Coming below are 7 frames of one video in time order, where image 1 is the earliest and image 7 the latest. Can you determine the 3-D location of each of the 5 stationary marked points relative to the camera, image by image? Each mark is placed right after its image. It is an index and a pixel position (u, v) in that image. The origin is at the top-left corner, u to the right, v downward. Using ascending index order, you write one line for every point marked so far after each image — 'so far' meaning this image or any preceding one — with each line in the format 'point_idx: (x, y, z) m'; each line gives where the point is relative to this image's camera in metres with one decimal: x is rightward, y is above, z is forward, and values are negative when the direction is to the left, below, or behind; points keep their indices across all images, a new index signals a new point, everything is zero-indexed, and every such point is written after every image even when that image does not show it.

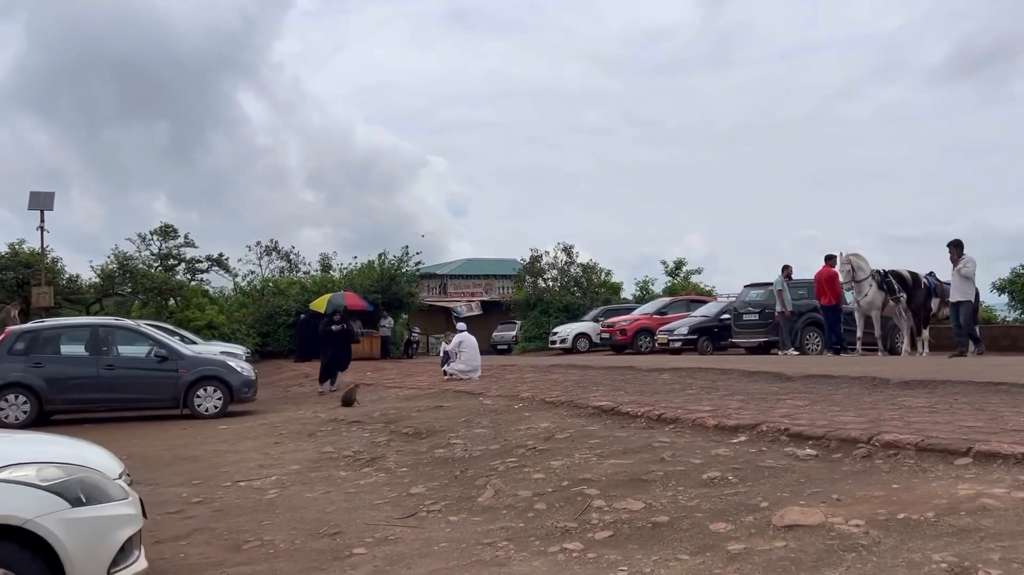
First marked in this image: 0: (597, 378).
0: (+1.5, -1.6, +15.1) m
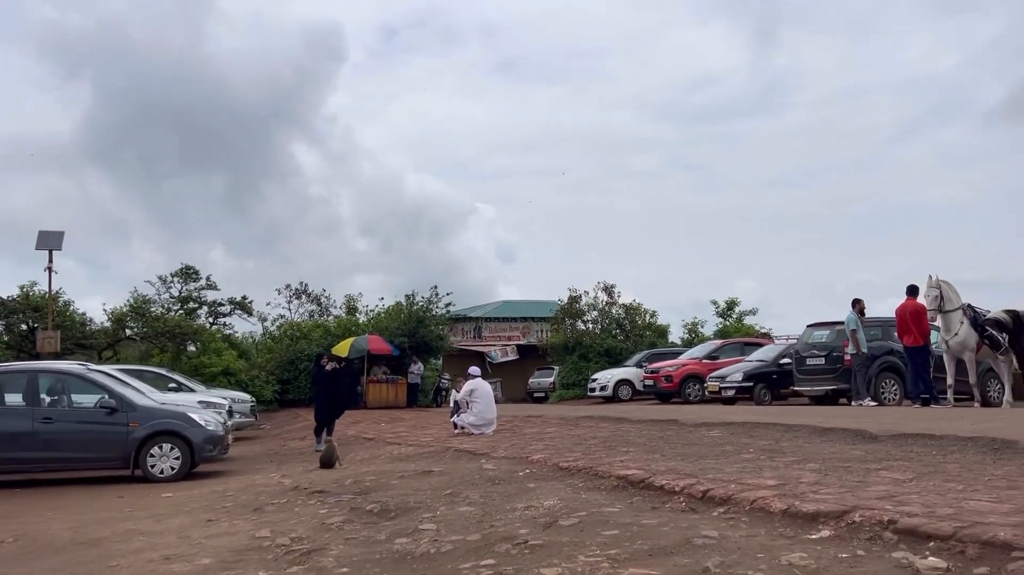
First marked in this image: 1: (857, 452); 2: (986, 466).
0: (+1.8, -2.2, +12.4) m
1: (+3.6, -1.7, +8.8) m
2: (+4.2, -1.6, +7.4) m
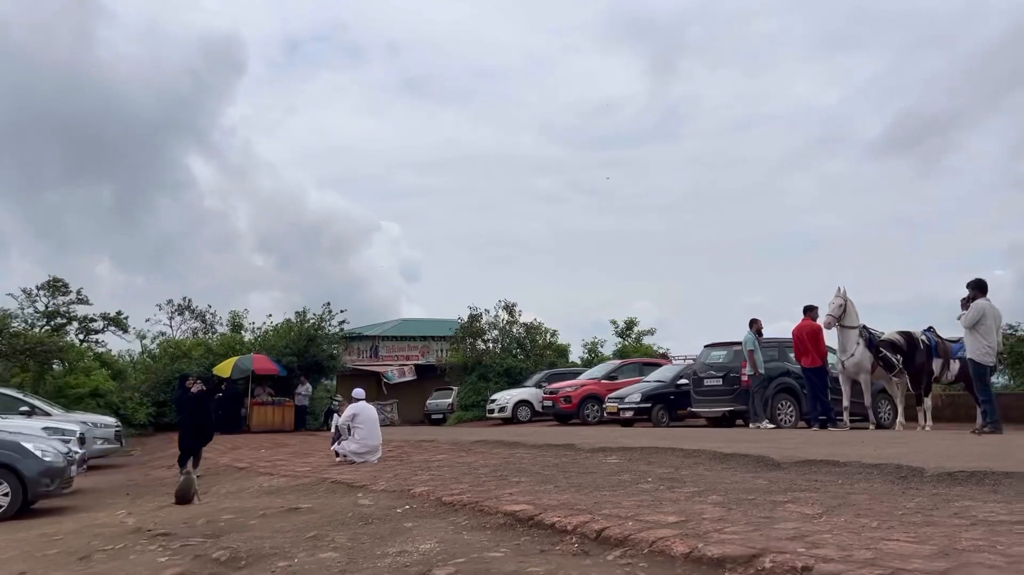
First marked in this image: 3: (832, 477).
0: (+0.2, -2.4, +11.6) m
1: (+2.5, -1.9, +8.3) m
2: (+3.2, -1.7, +6.9) m
3: (+3.2, -1.9, +8.3) m
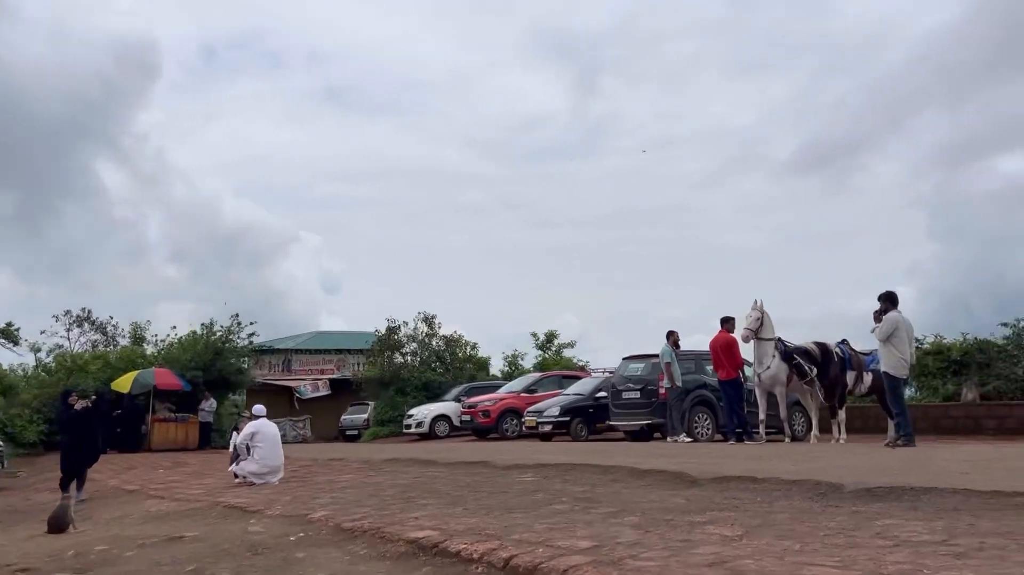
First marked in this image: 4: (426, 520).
0: (-1.0, -2.5, +11.0) m
1: (+1.6, -2.0, +7.9) m
2: (+2.4, -1.8, +6.6) m
3: (+2.3, -2.0, +8.0) m
4: (-0.8, -2.2, +7.9) m
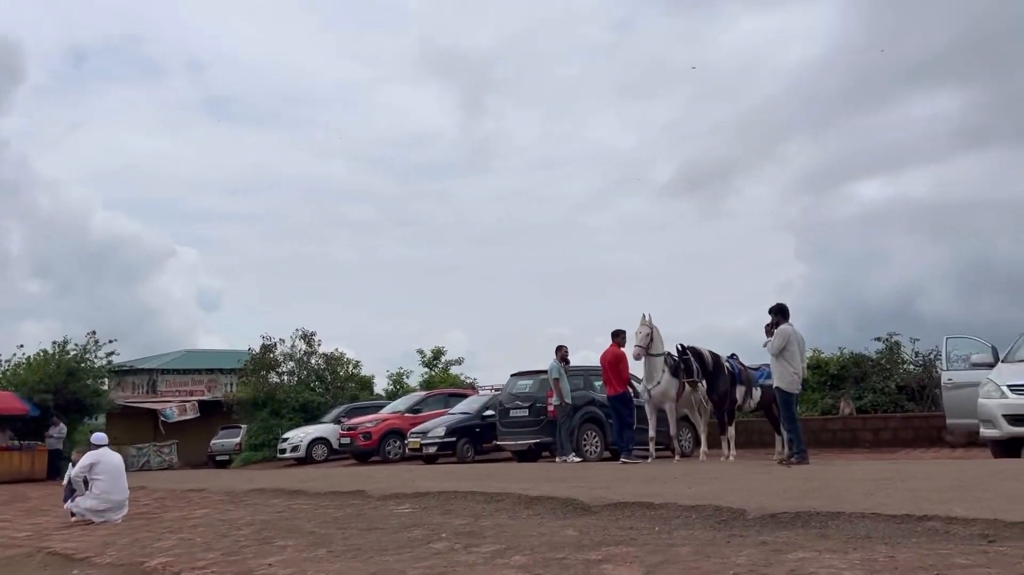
0: (-2.5, -2.7, +9.8) m
1: (+0.5, -2.1, +7.1) m
2: (+1.5, -1.9, +6.0) m
3: (+1.2, -2.0, +7.3) m
4: (-1.8, -2.2, +6.8) m
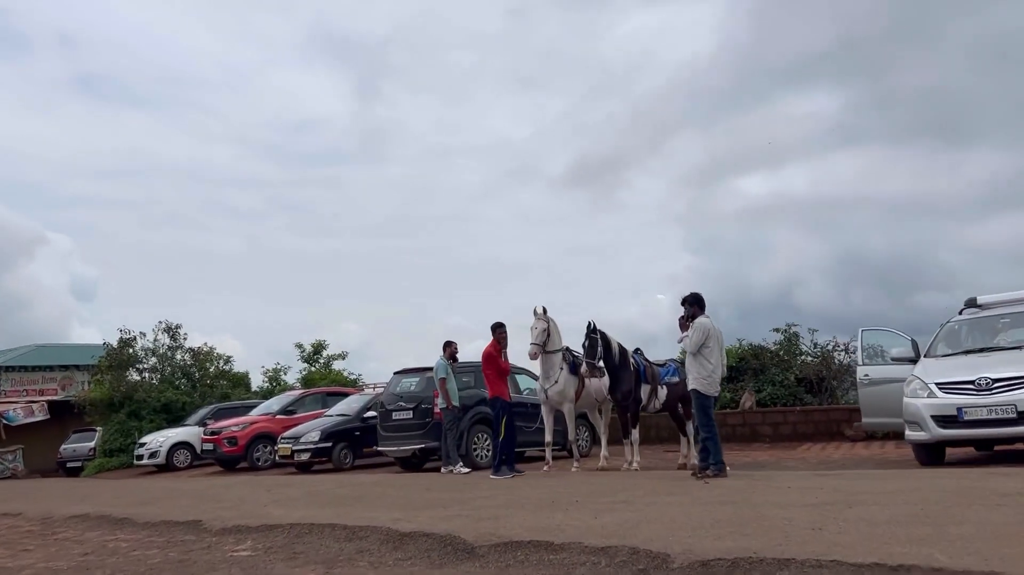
0: (-3.7, -2.5, +7.7) m
1: (-0.4, -2.0, +5.4) m
2: (+0.7, -1.8, +4.4) m
3: (+0.2, -1.9, +5.7) m
4: (-2.7, -2.1, +4.8) m
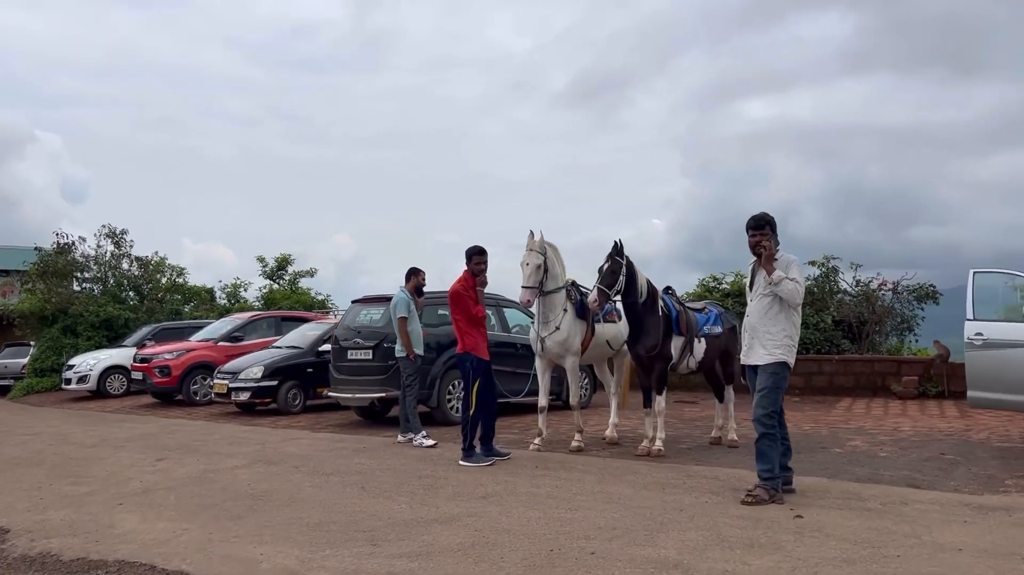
0: (-3.9, -1.8, +4.5) m
1: (-0.6, -1.7, +2.2) m
2: (+0.6, -1.6, +1.2) m
3: (+0.1, -1.6, +2.5) m
4: (-2.8, -1.8, +1.5) m
